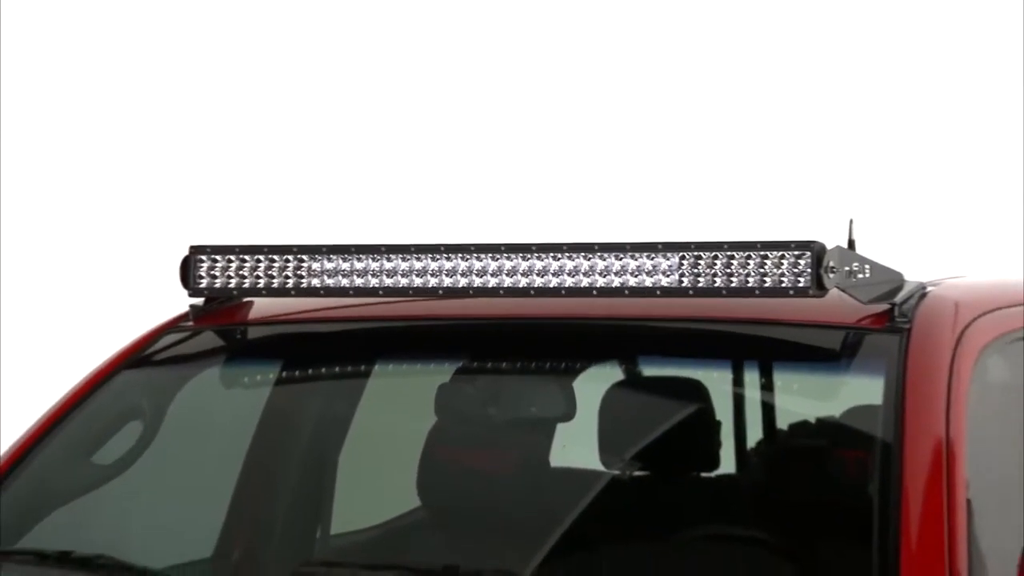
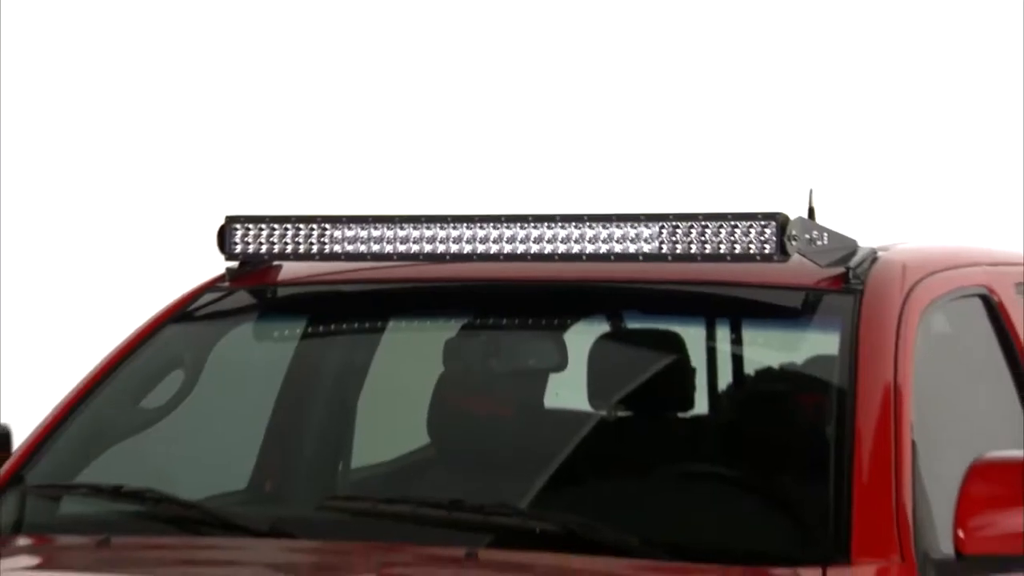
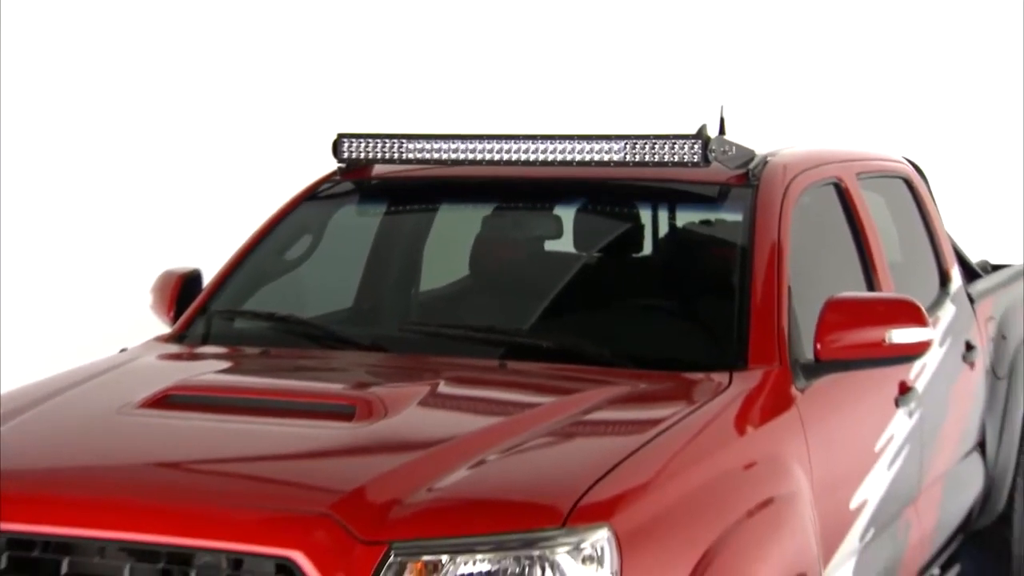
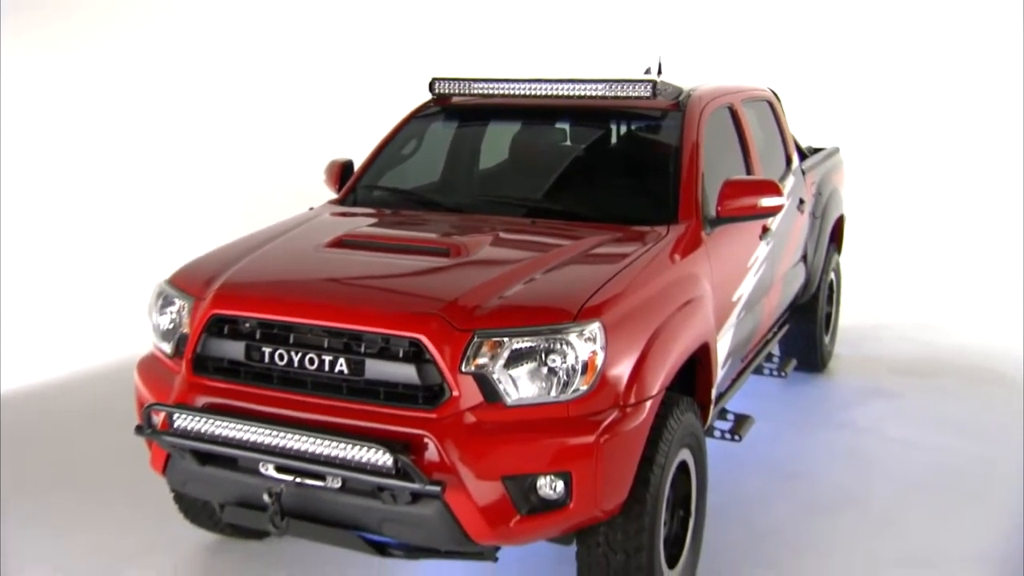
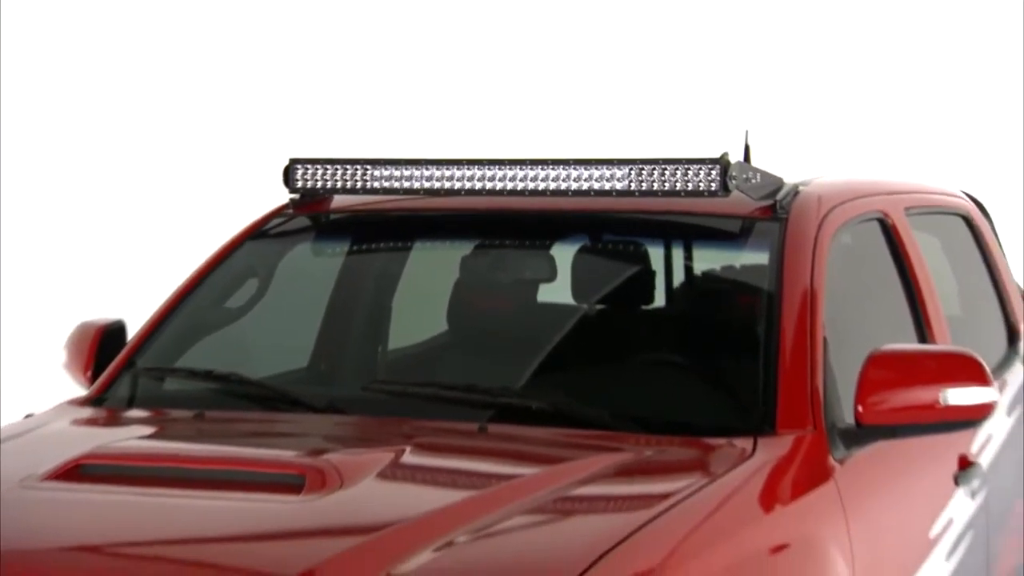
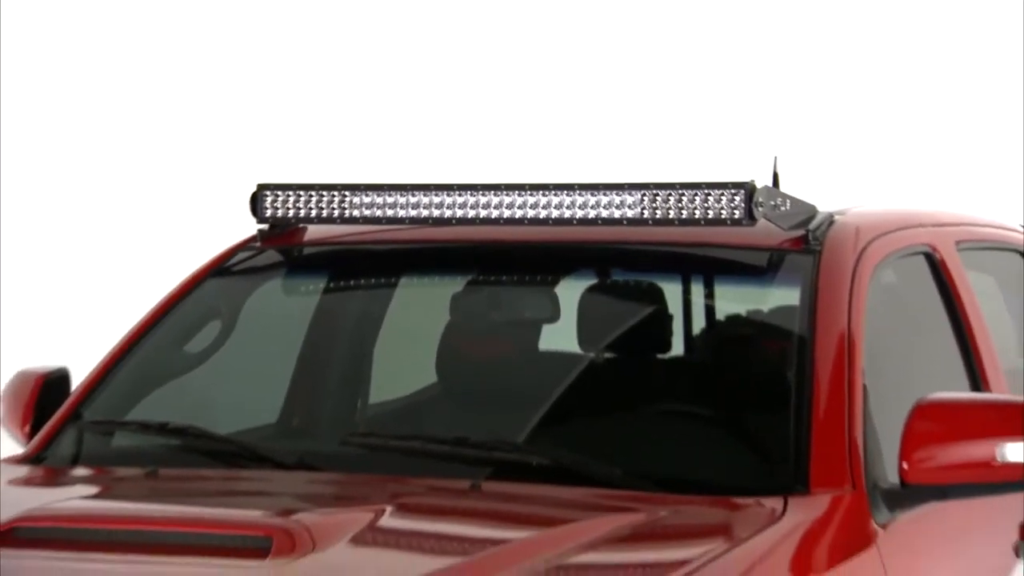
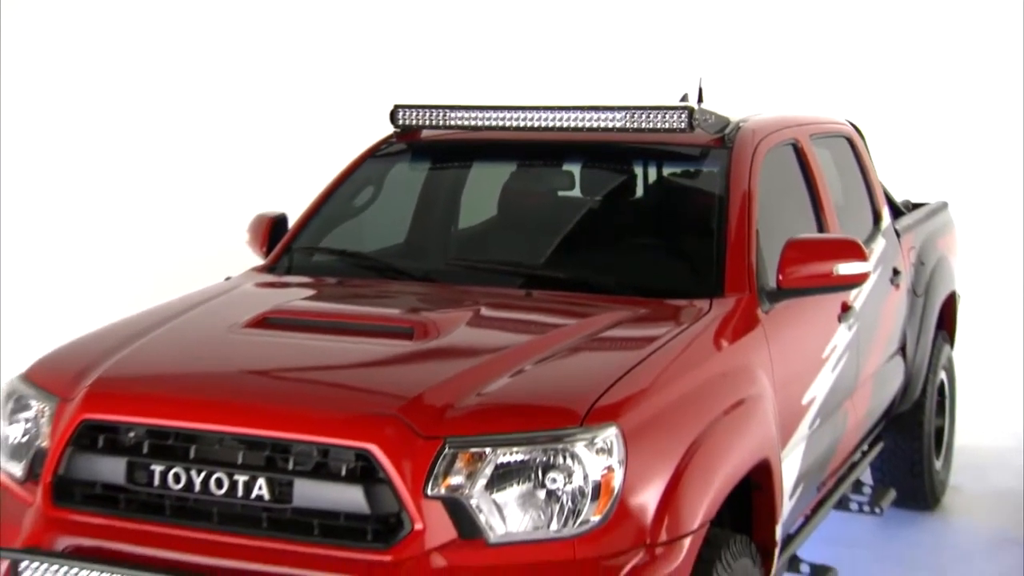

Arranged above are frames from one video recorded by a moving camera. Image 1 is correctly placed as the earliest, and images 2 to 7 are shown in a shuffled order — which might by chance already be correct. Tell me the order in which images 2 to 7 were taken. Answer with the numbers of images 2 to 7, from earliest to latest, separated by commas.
2, 6, 5, 3, 7, 4
